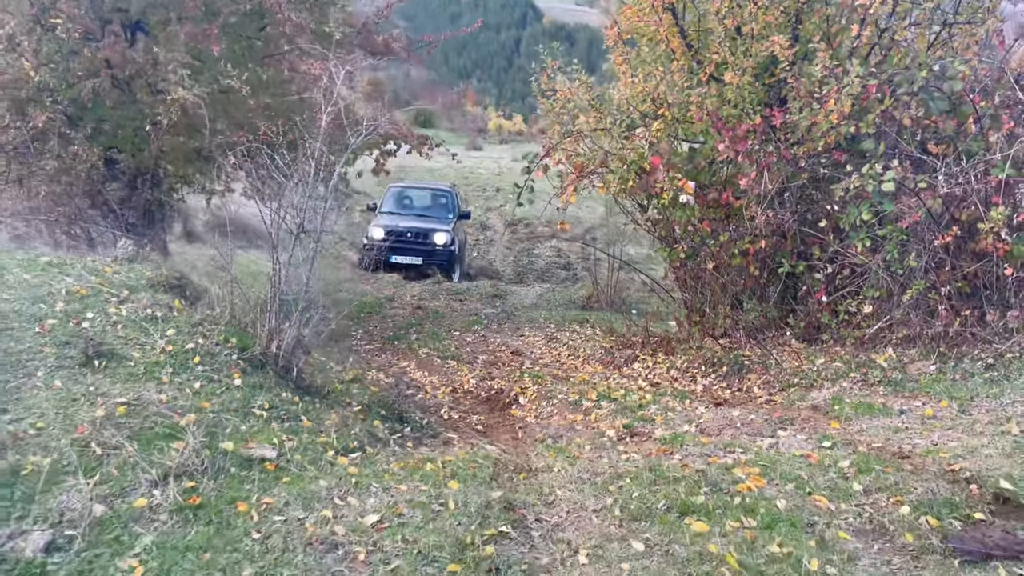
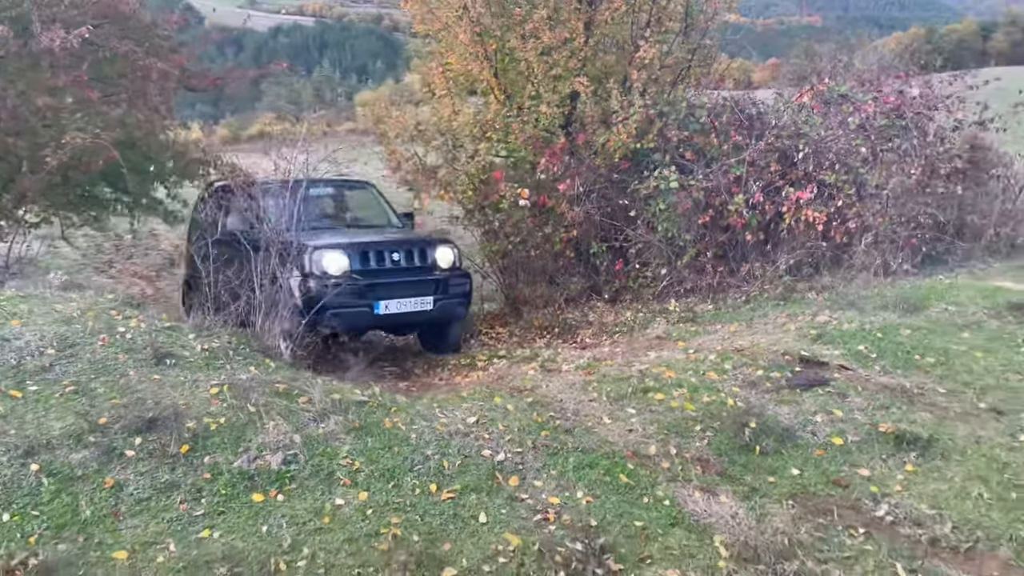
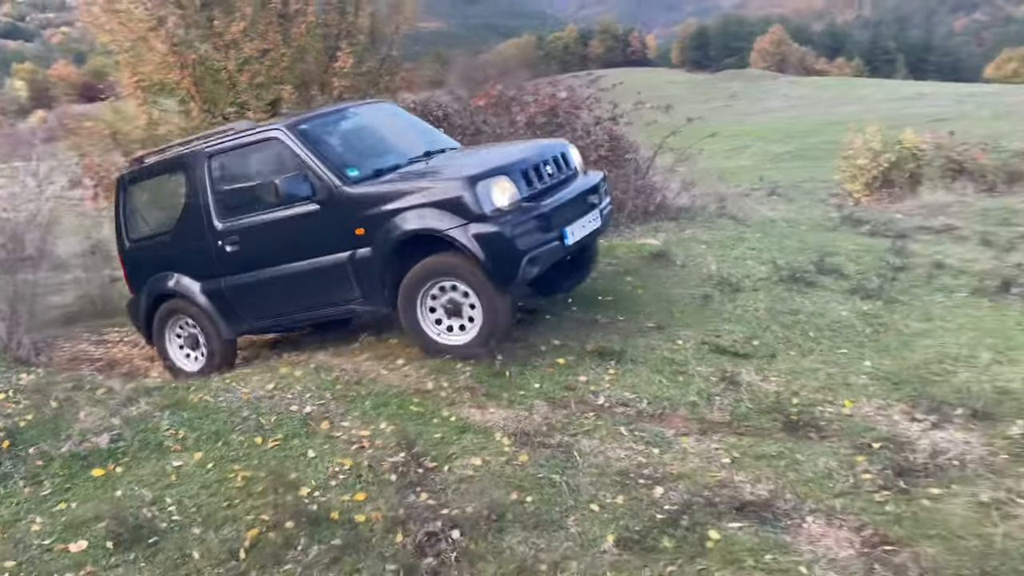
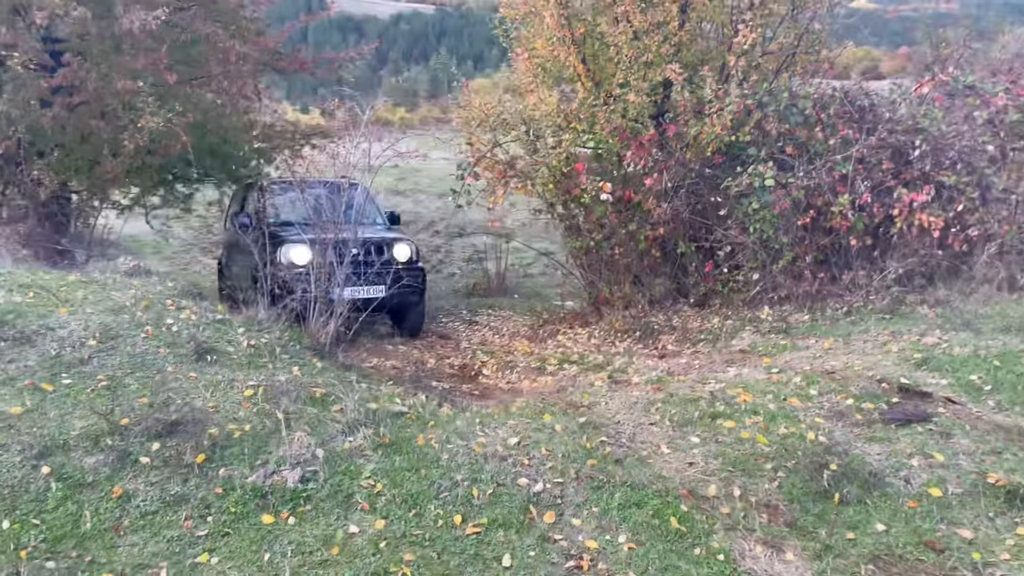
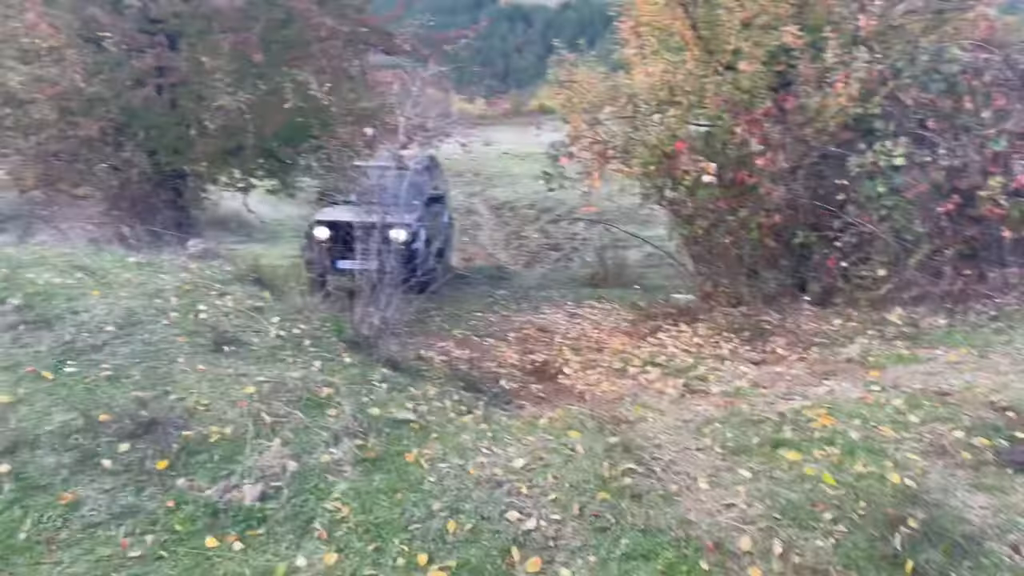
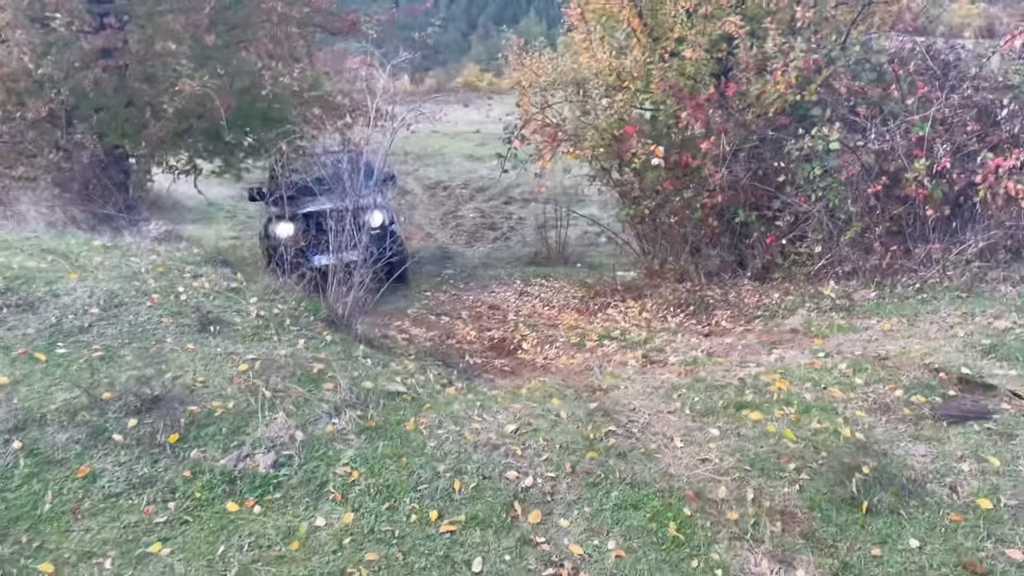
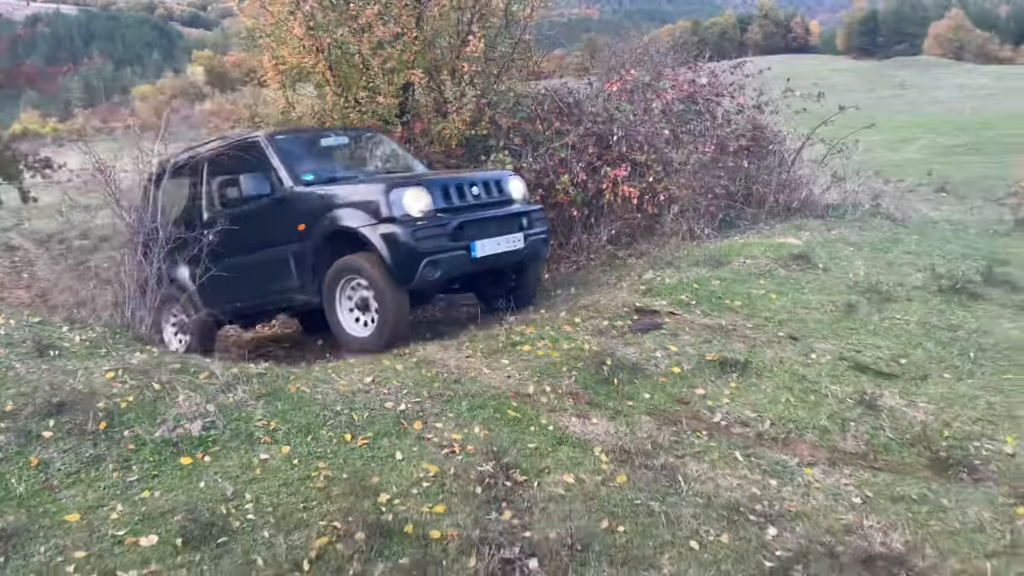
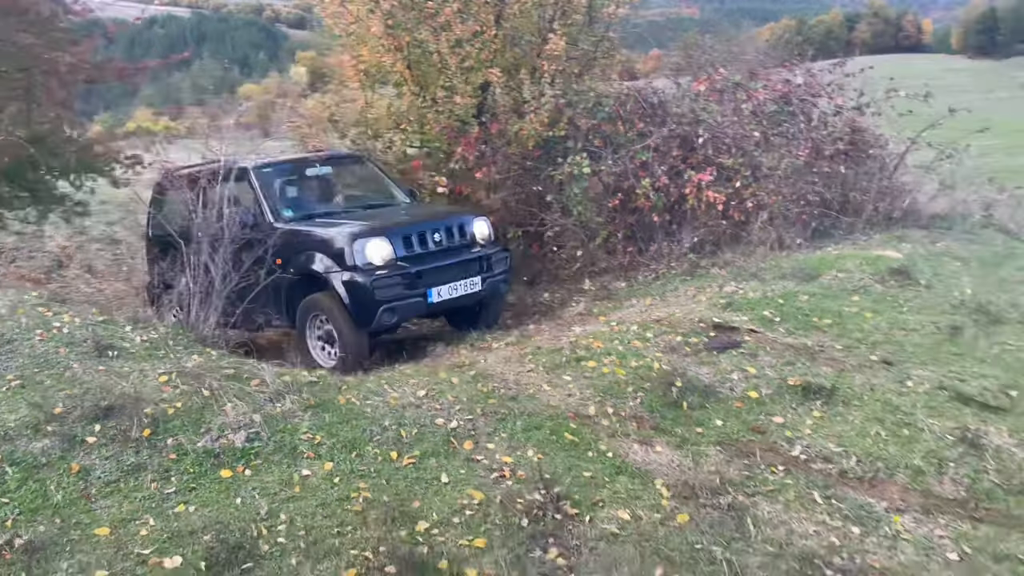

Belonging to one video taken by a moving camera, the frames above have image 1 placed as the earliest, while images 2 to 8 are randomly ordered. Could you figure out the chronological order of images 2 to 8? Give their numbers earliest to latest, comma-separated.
5, 6, 4, 2, 8, 7, 3
